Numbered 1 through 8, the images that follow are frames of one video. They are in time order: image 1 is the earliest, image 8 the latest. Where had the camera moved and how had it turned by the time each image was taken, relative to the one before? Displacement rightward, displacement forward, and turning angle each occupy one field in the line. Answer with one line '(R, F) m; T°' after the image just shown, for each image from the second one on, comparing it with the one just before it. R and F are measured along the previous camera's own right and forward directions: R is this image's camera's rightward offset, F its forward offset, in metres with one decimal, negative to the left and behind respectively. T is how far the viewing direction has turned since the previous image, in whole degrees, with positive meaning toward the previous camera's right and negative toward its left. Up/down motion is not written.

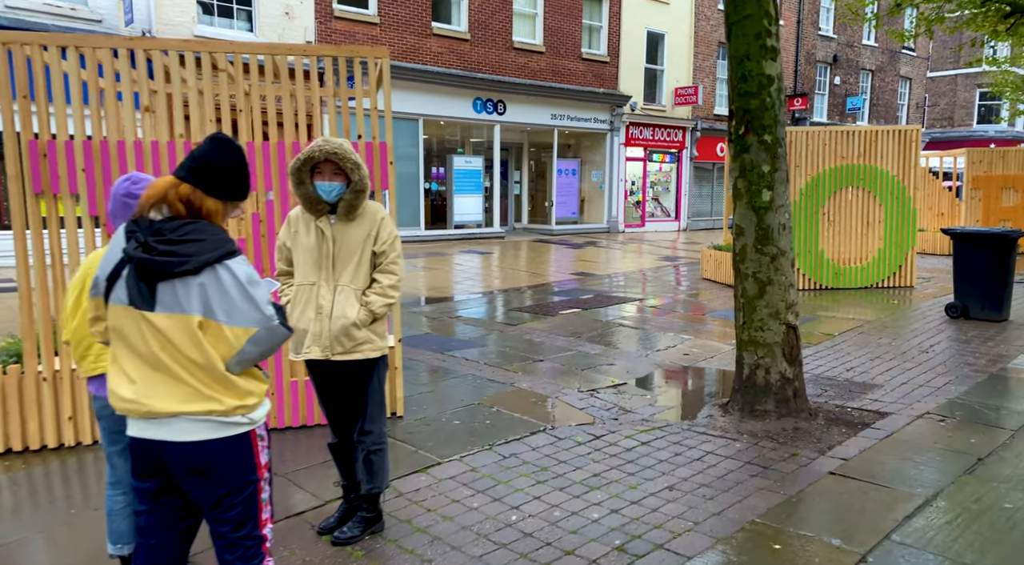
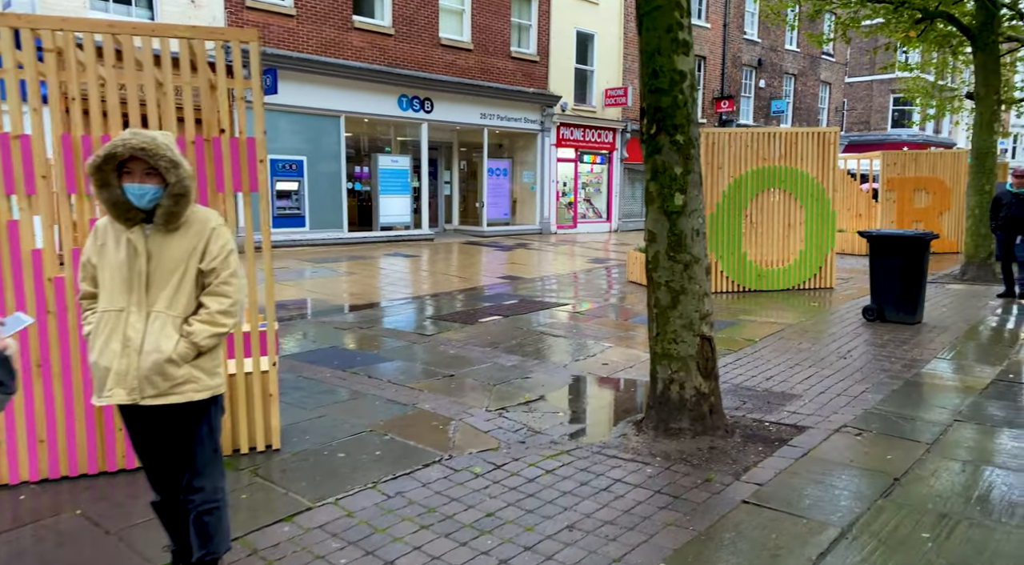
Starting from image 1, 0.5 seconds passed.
(+0.2, +0.4) m; +5°
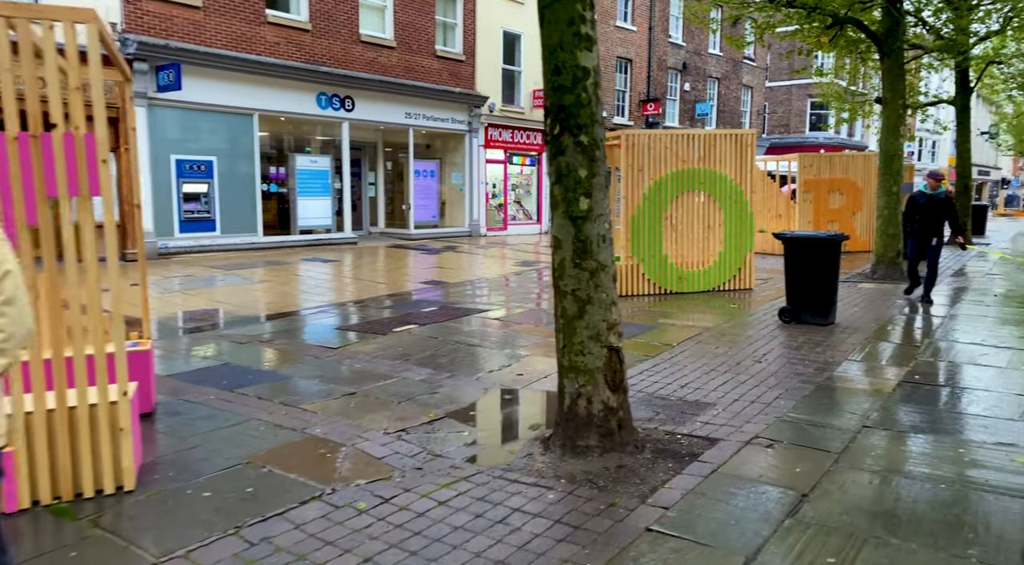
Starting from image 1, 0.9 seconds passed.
(+0.2, +0.3) m; +5°
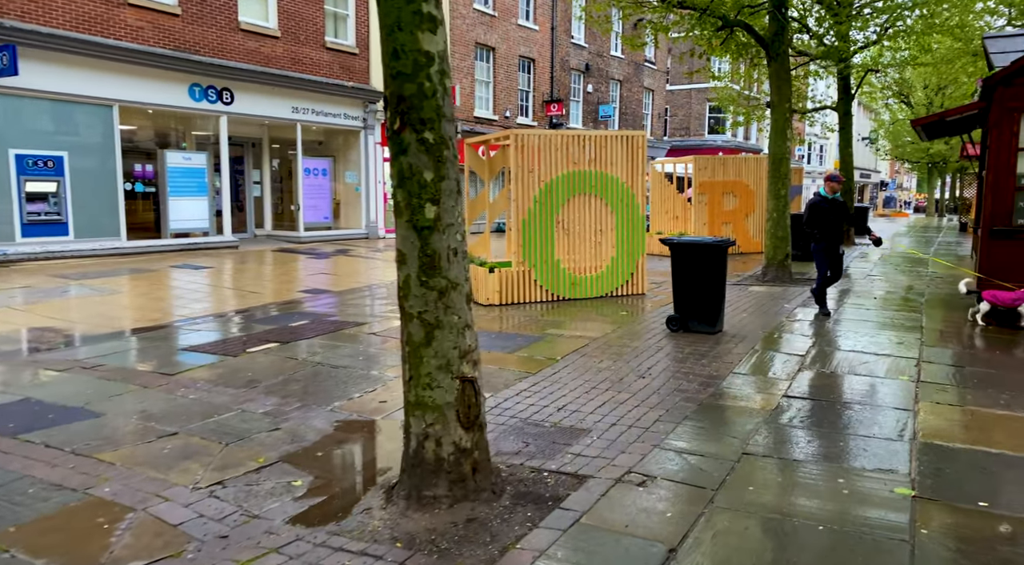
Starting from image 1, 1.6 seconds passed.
(+0.3, +0.6) m; +7°
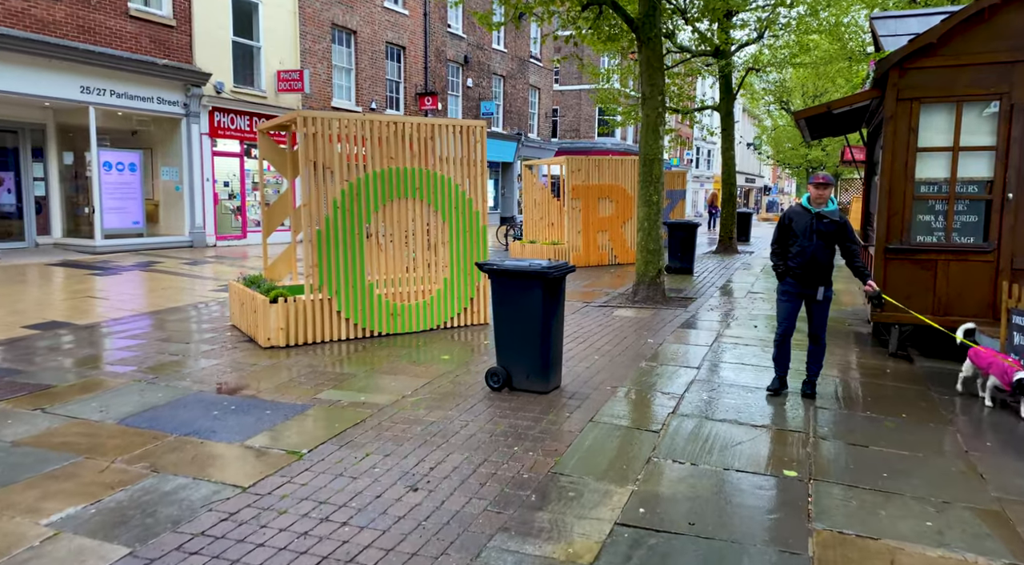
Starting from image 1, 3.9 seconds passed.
(+1.1, +2.2) m; +7°
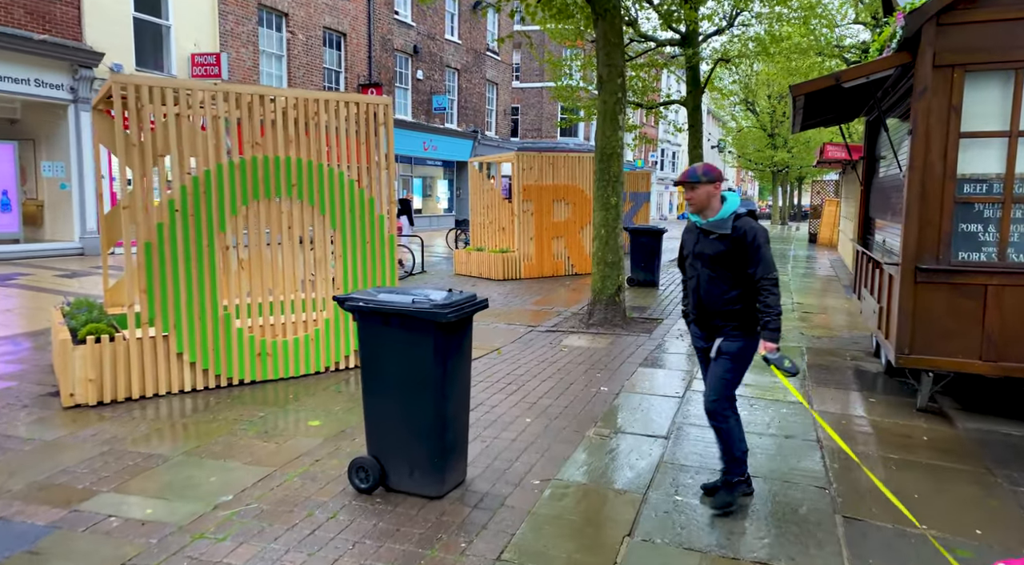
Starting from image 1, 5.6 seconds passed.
(+0.5, +2.1) m; +2°
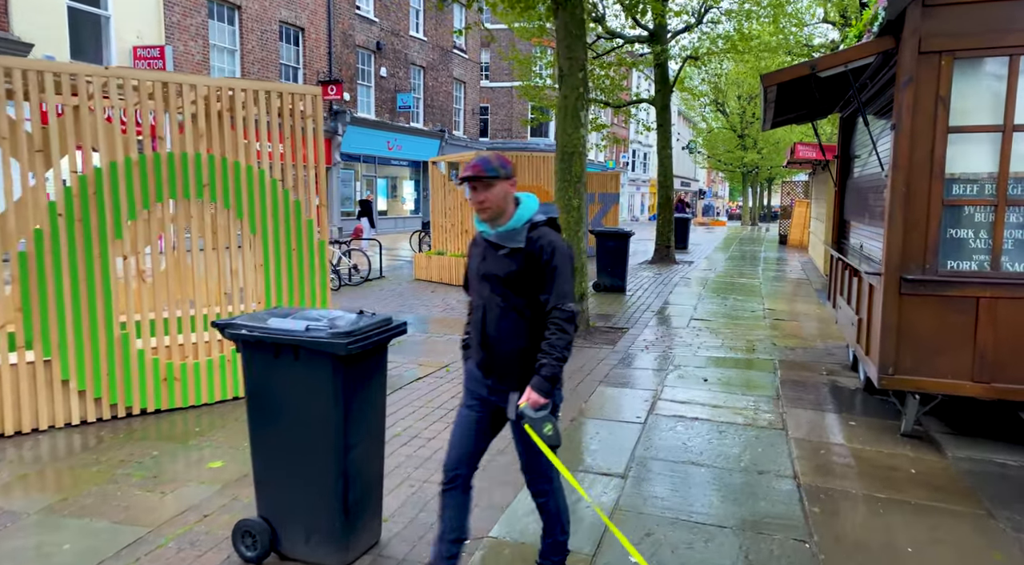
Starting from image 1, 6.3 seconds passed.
(+0.2, +0.7) m; +2°
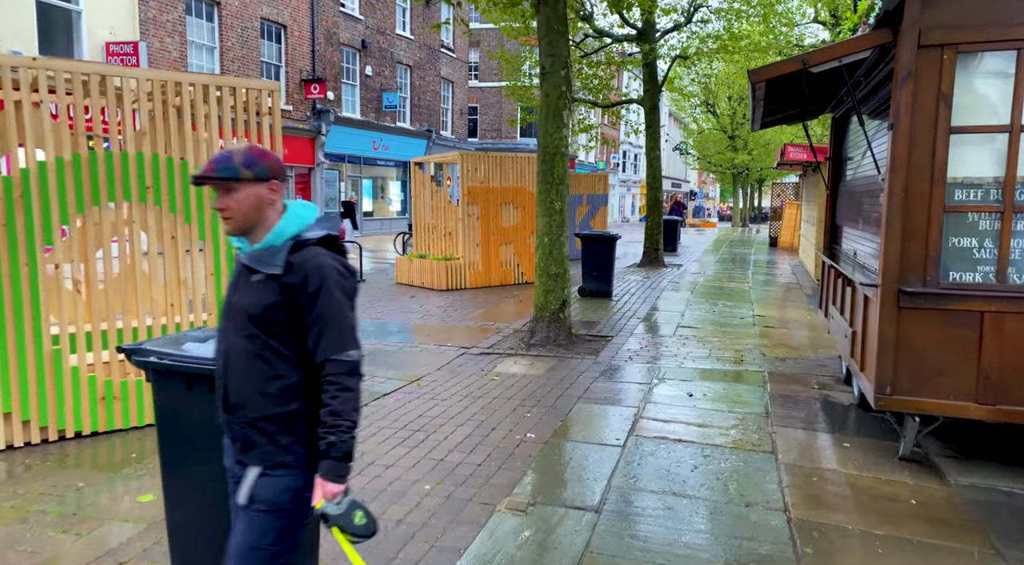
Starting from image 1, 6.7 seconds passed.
(+0.1, +0.4) m; +1°
